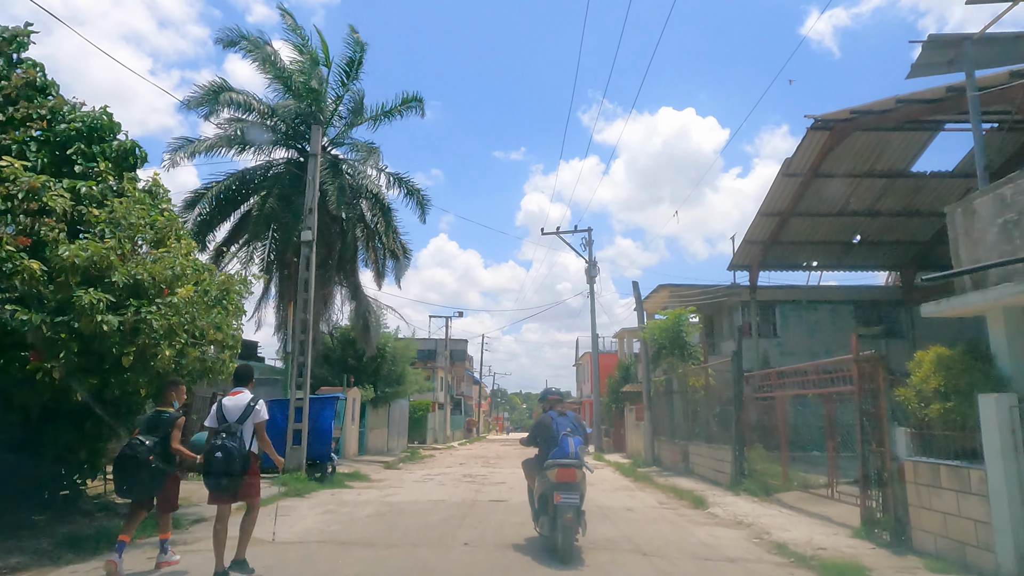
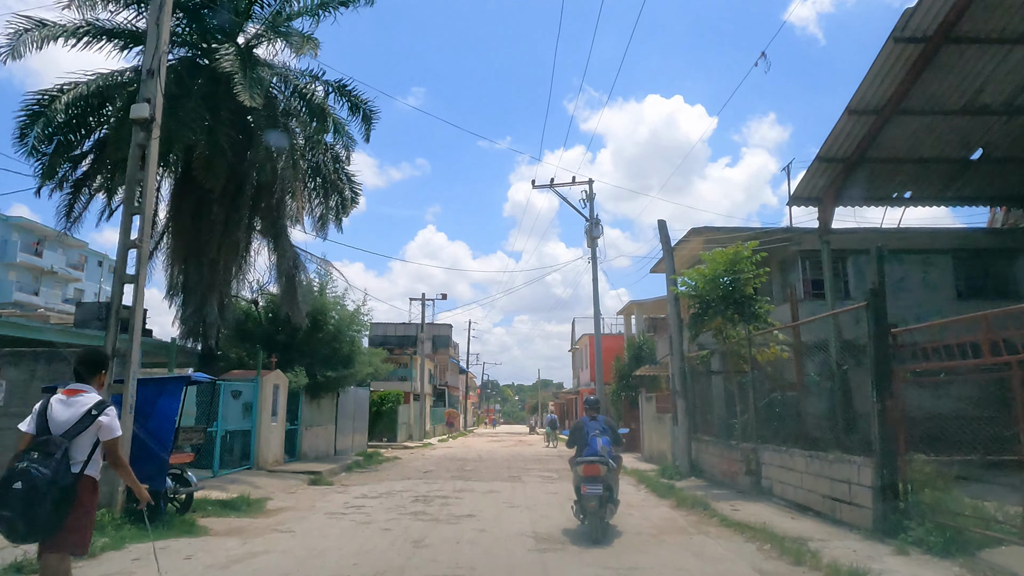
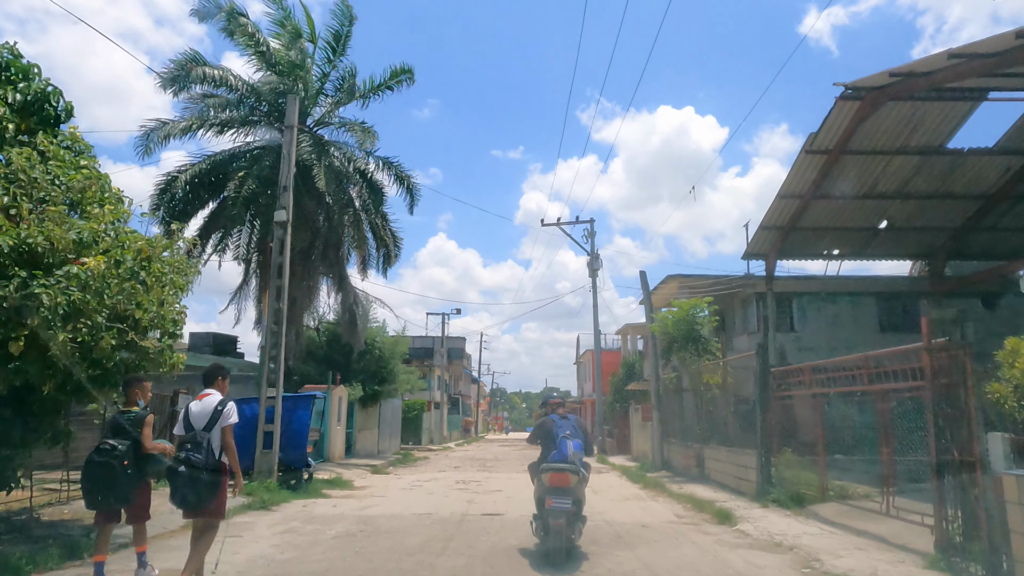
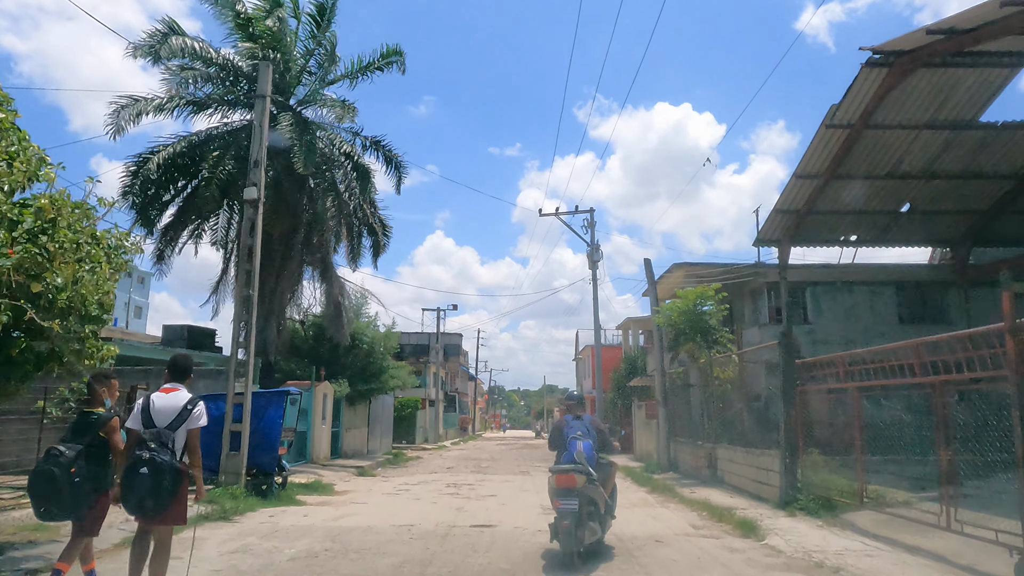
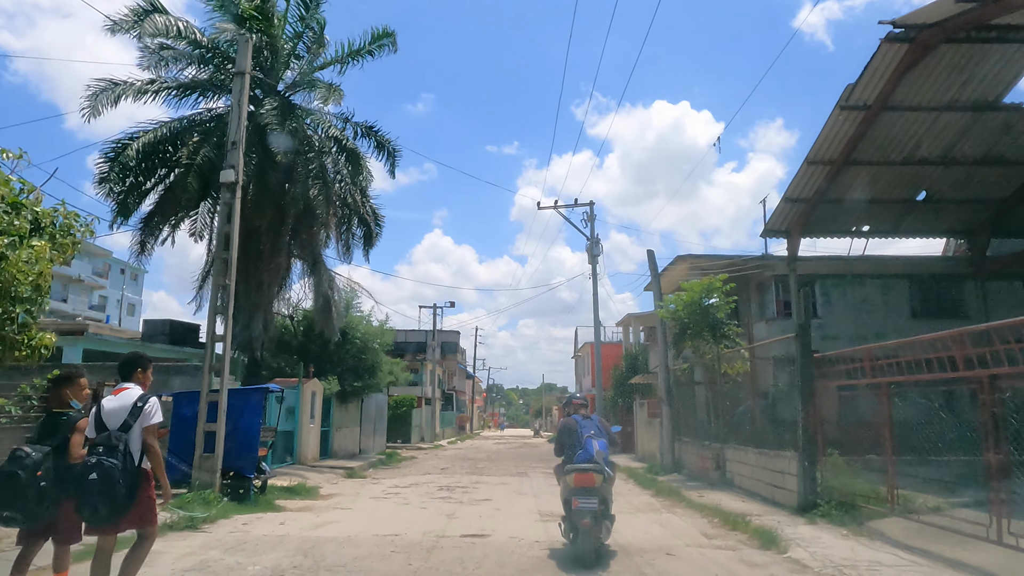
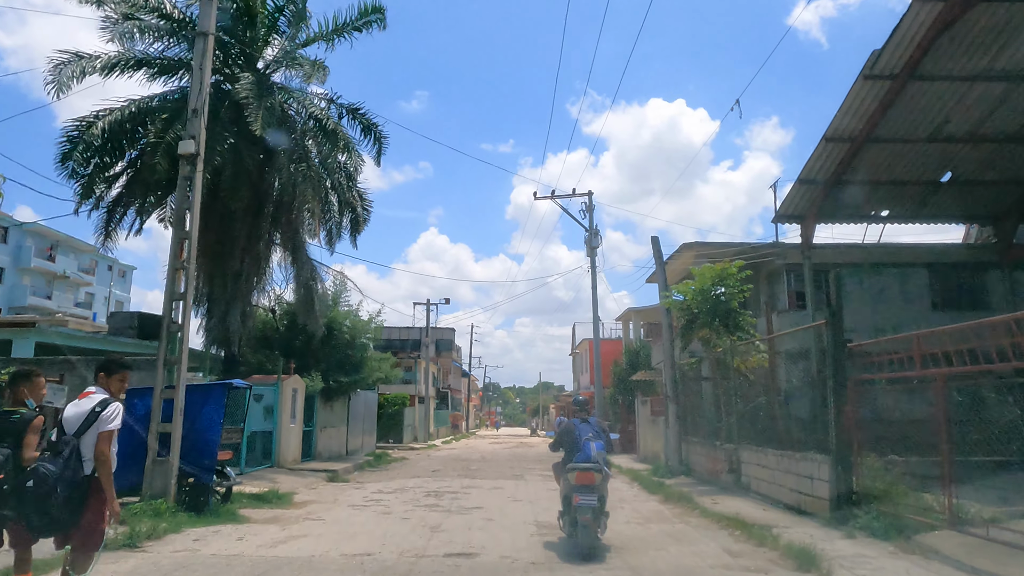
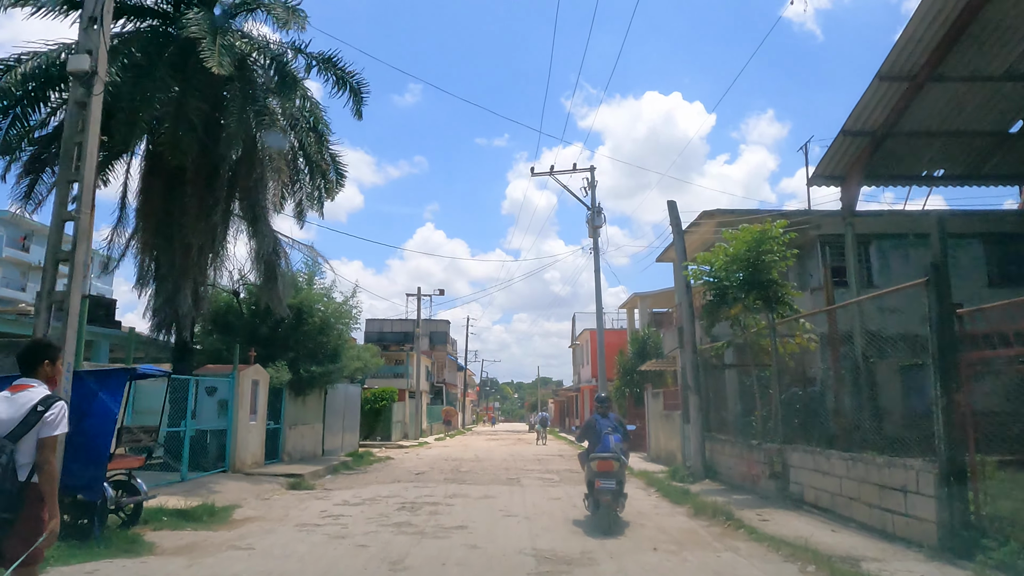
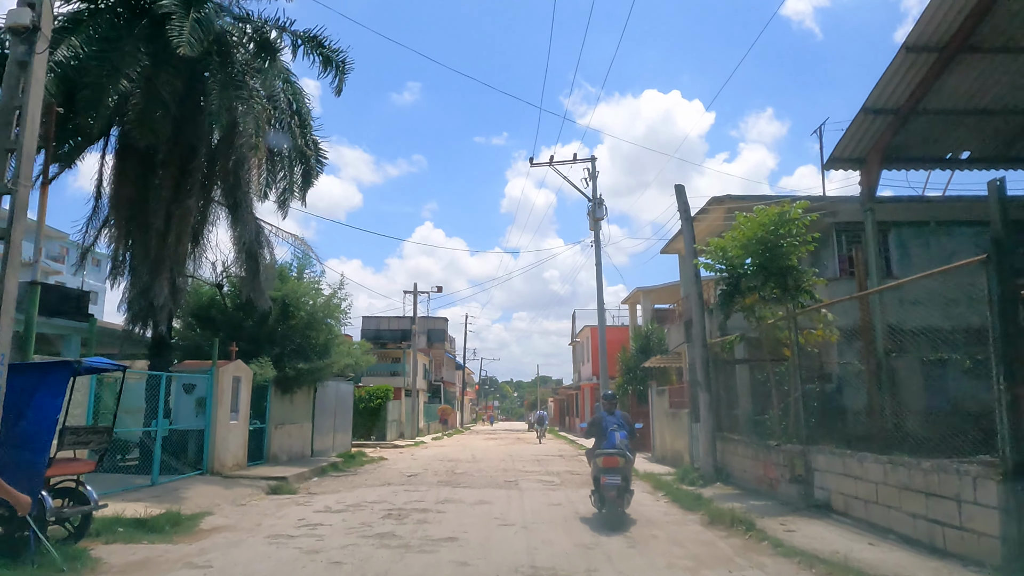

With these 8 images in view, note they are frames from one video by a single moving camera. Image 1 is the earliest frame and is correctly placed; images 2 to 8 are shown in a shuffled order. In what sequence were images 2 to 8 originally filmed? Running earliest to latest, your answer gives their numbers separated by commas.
3, 4, 5, 6, 2, 7, 8
